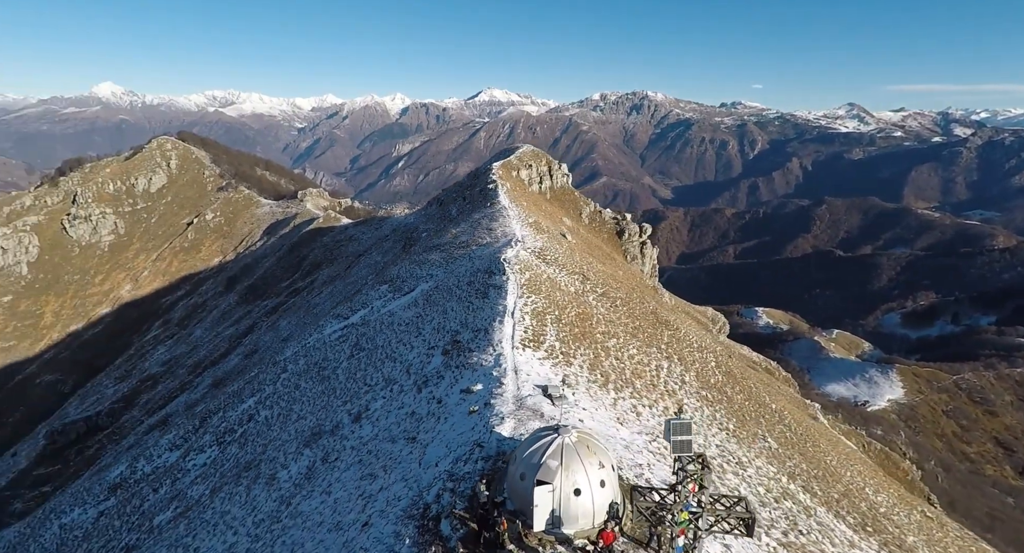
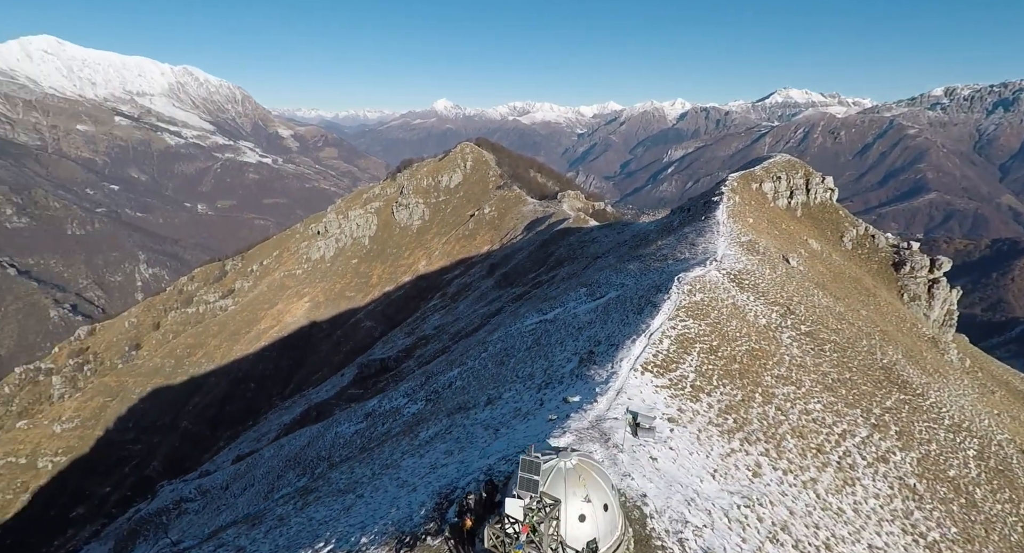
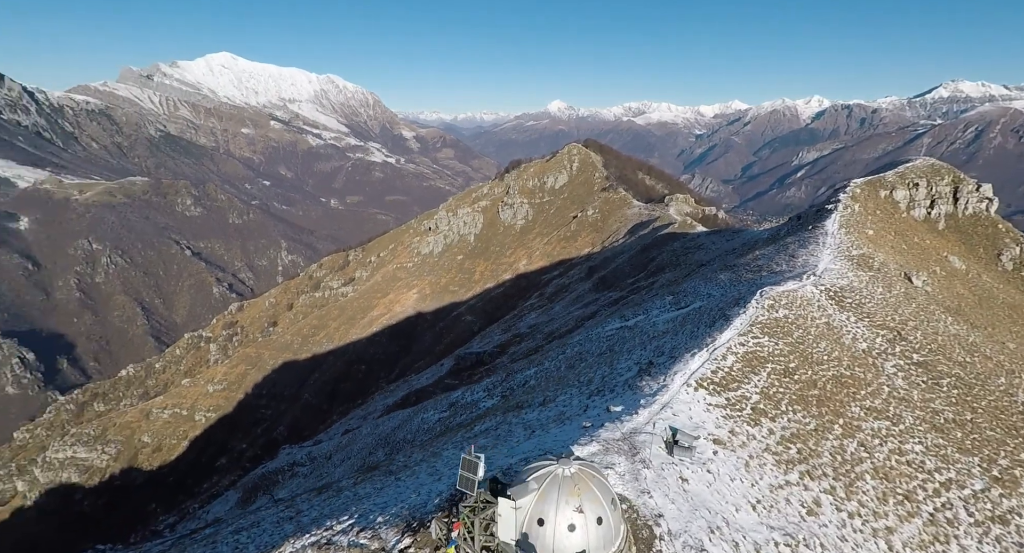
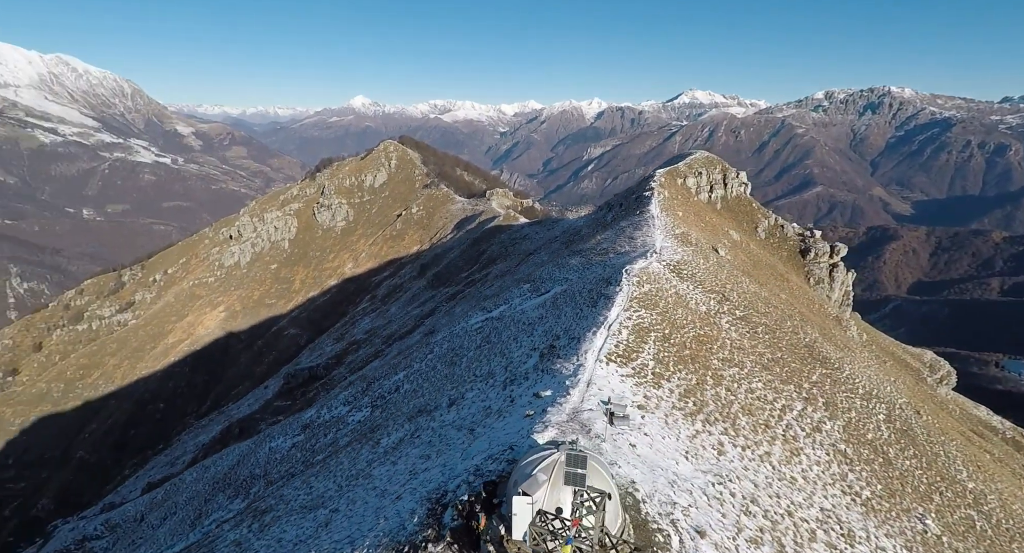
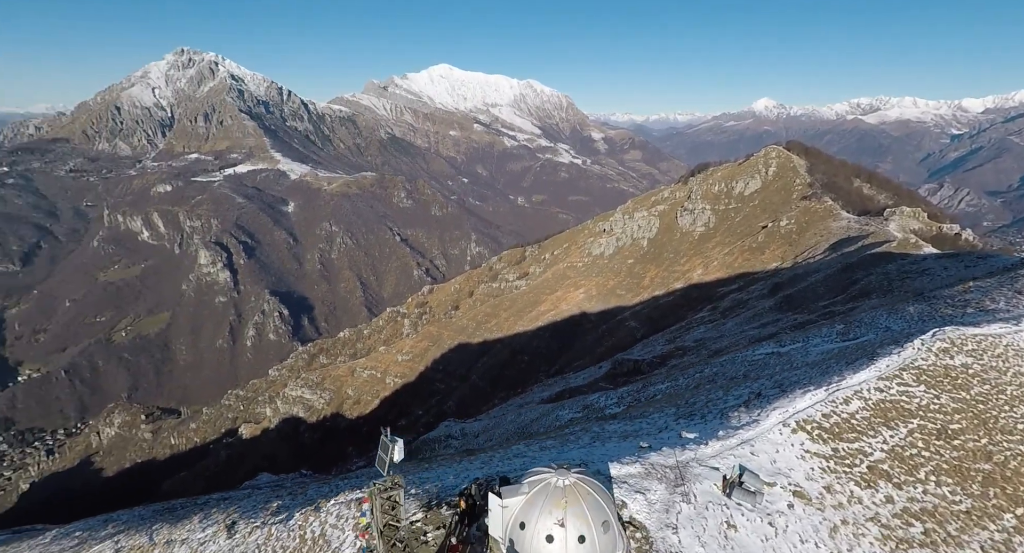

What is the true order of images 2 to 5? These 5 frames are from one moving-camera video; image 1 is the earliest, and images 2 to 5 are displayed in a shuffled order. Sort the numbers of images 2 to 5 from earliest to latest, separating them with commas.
4, 2, 3, 5
